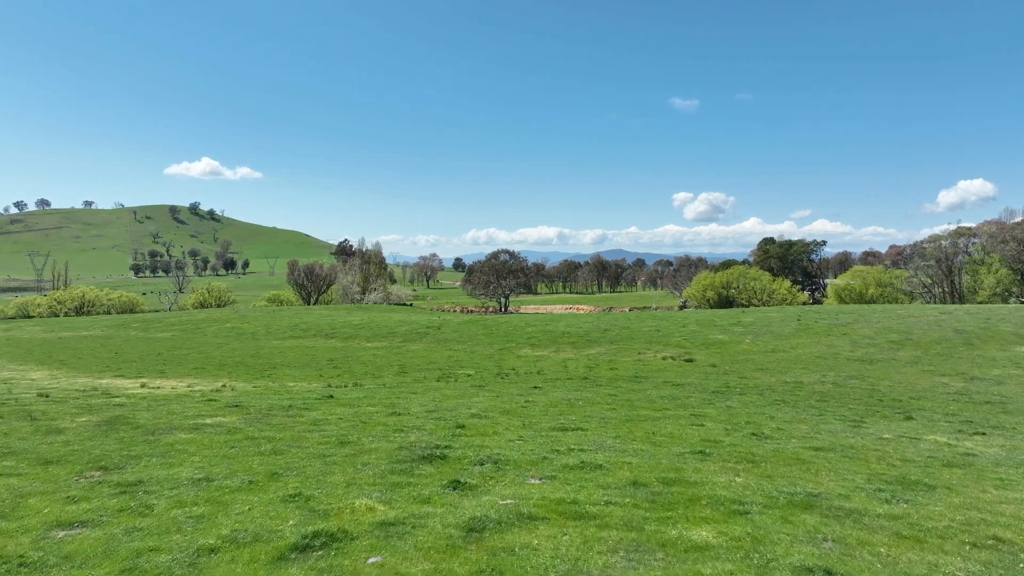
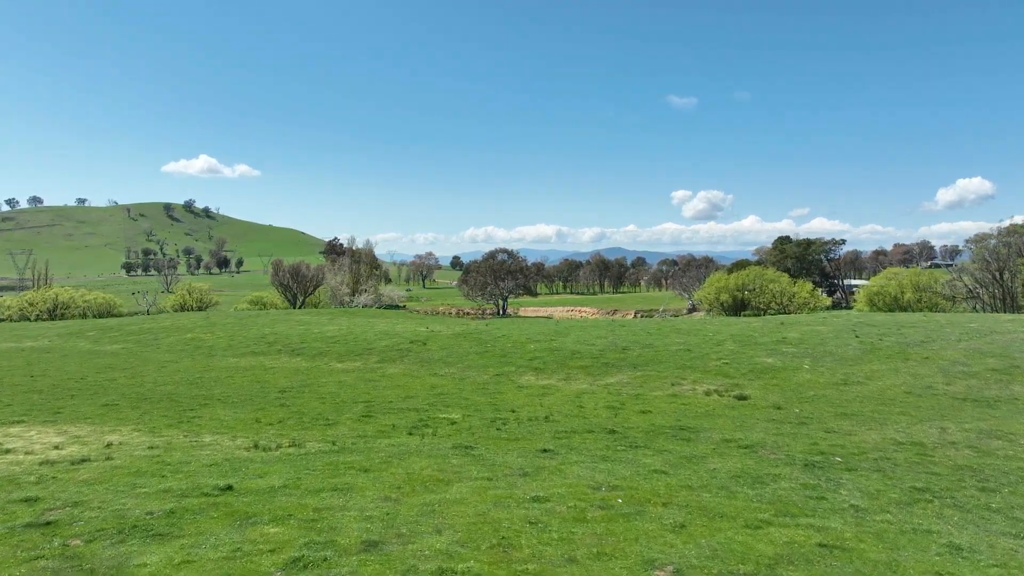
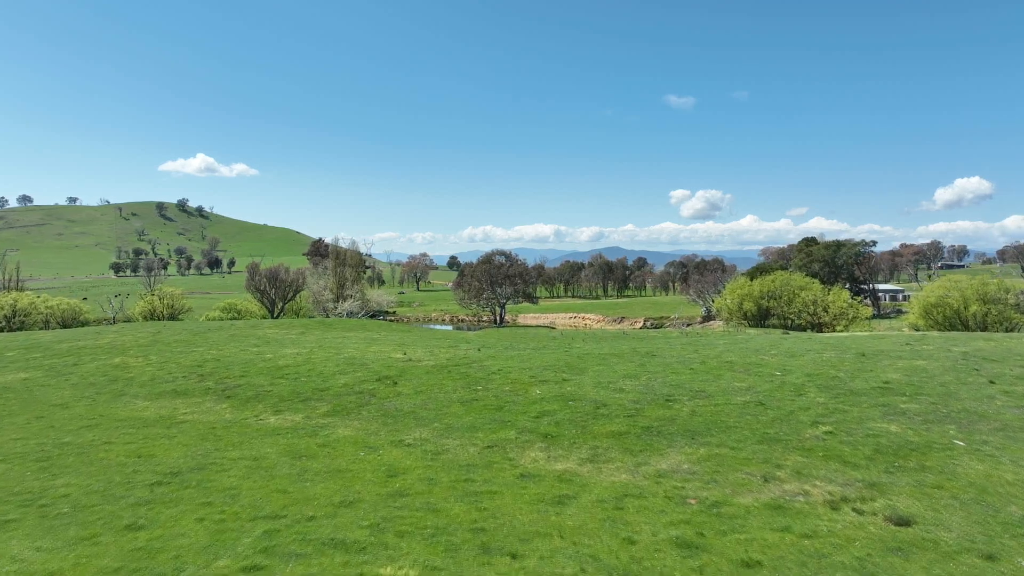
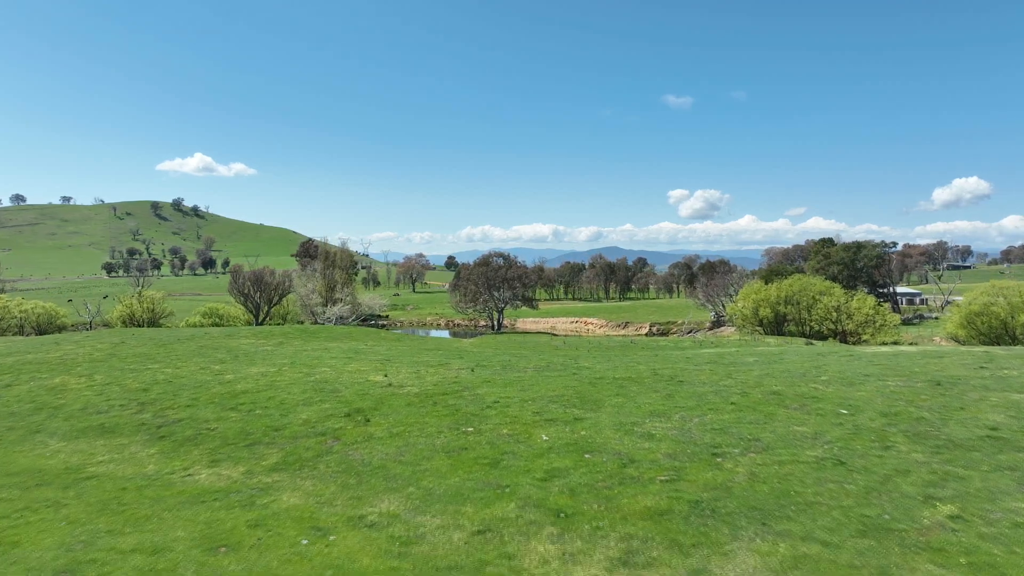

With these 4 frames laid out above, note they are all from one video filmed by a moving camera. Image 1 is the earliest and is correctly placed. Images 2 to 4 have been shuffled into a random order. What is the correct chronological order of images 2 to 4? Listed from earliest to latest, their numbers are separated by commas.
2, 3, 4
